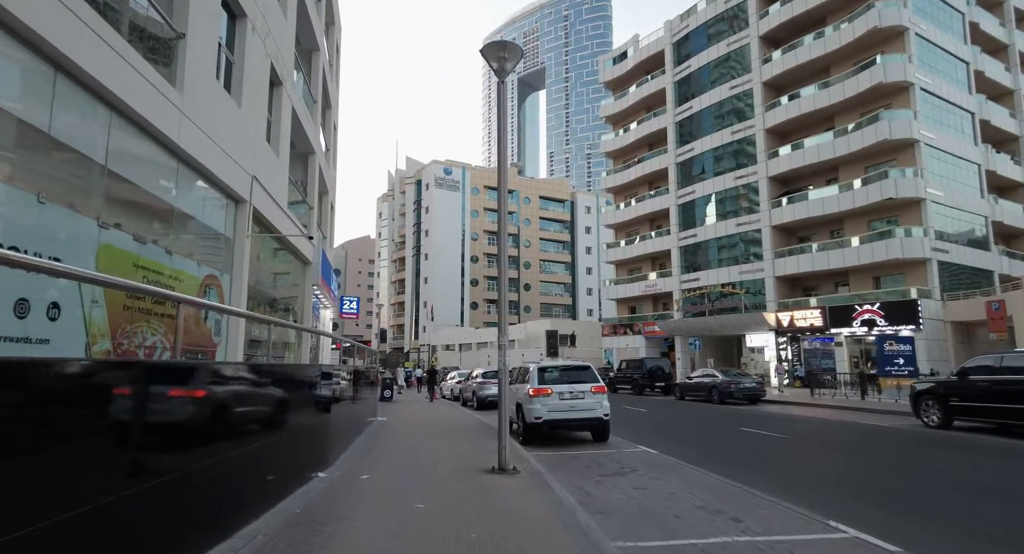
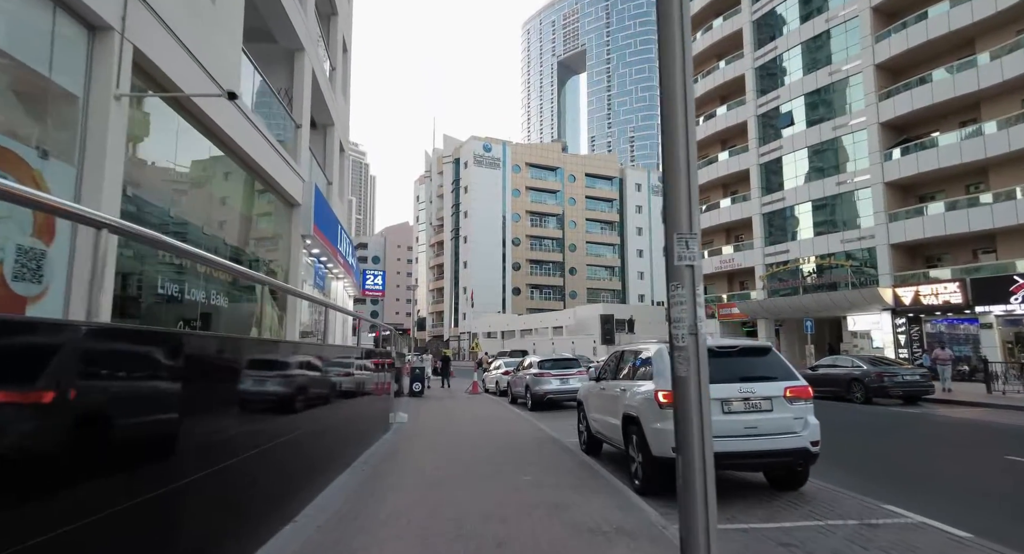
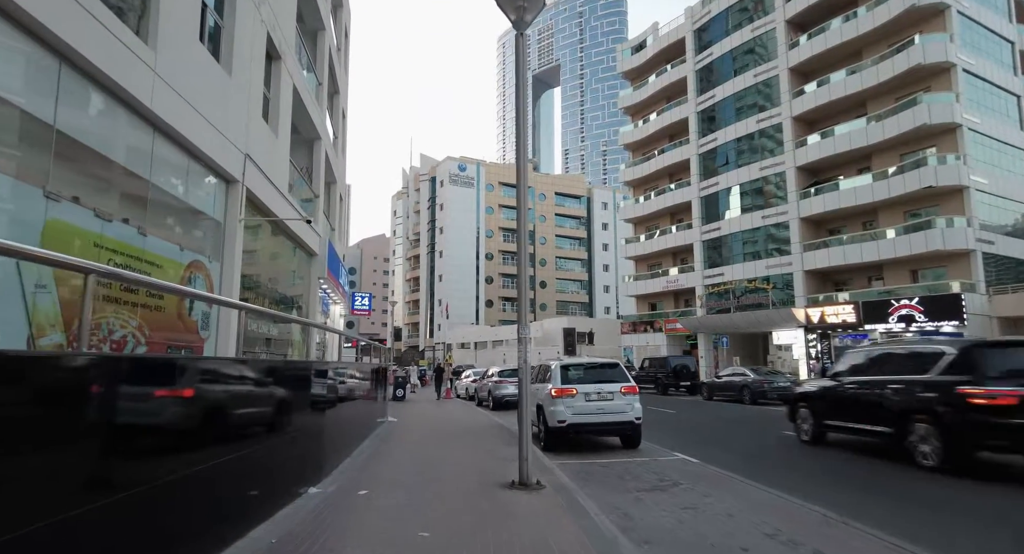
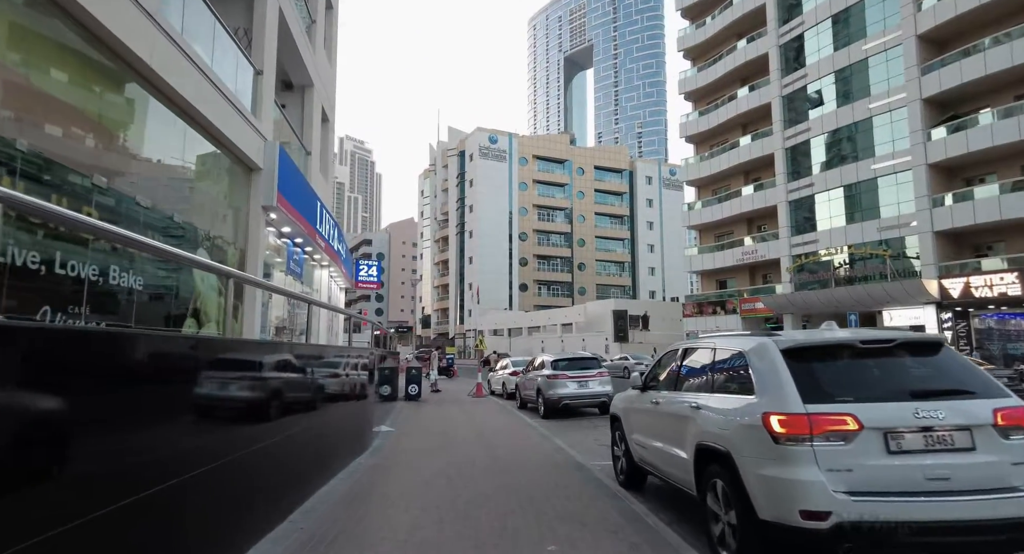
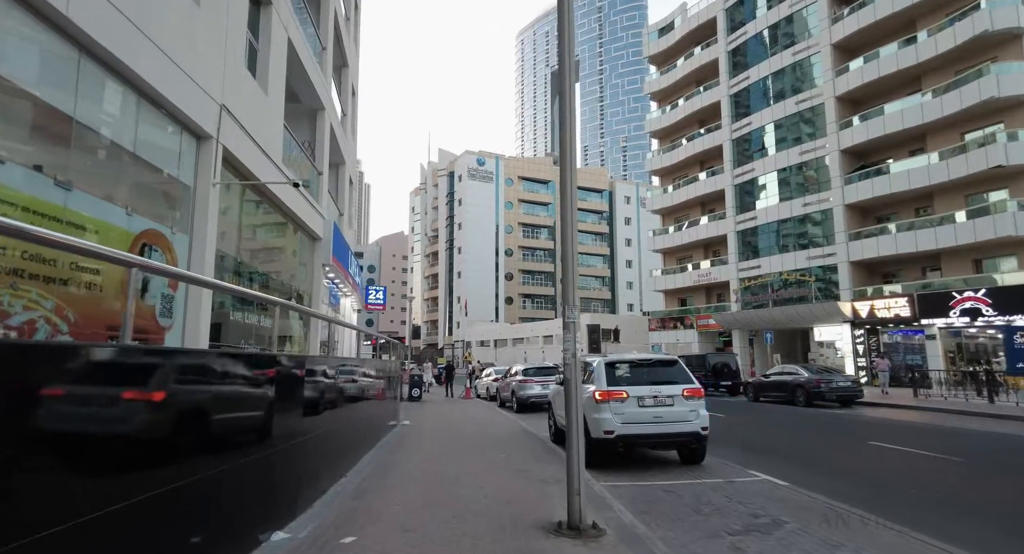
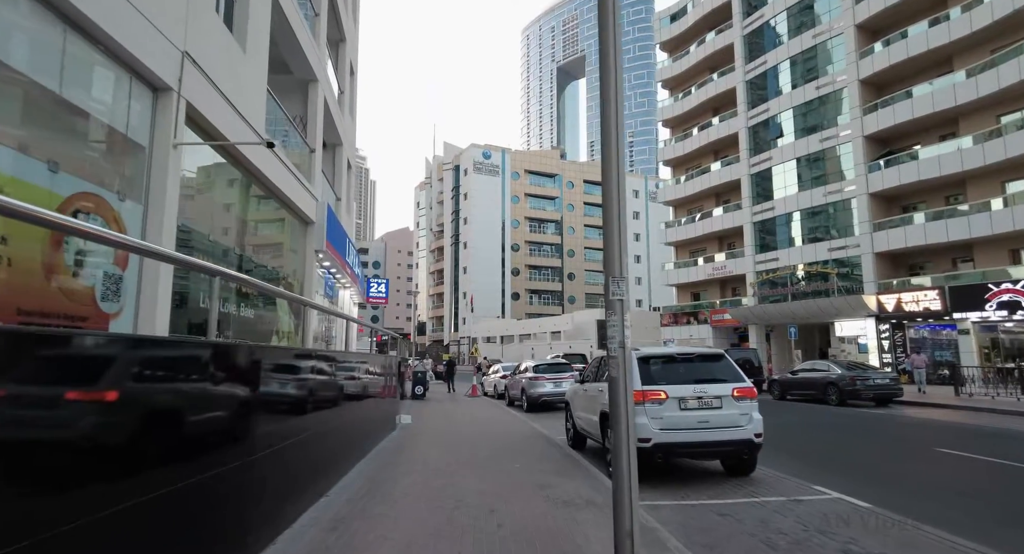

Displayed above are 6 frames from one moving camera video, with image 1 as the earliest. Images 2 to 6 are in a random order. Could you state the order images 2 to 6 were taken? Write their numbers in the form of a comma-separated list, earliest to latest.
3, 5, 6, 2, 4
